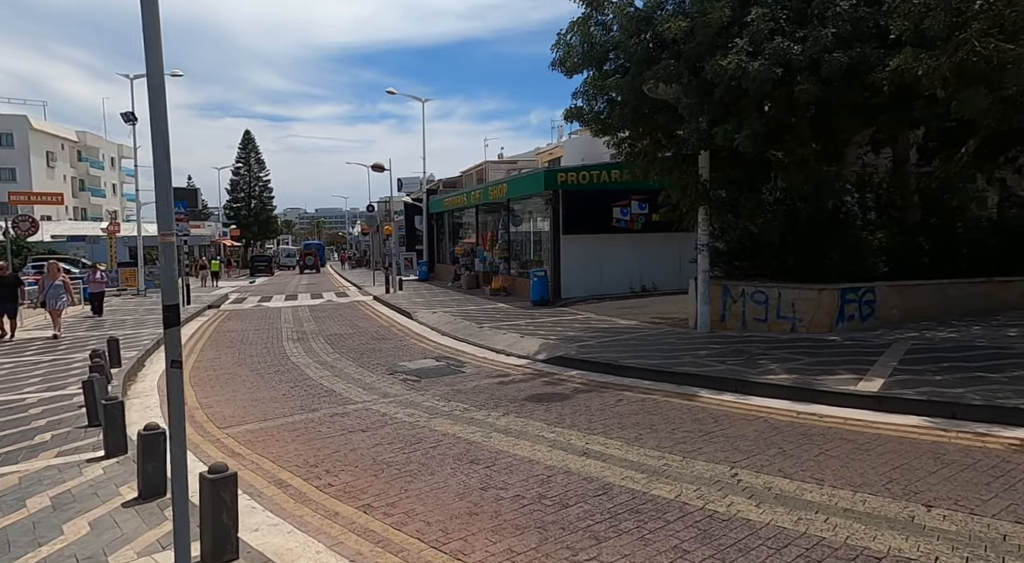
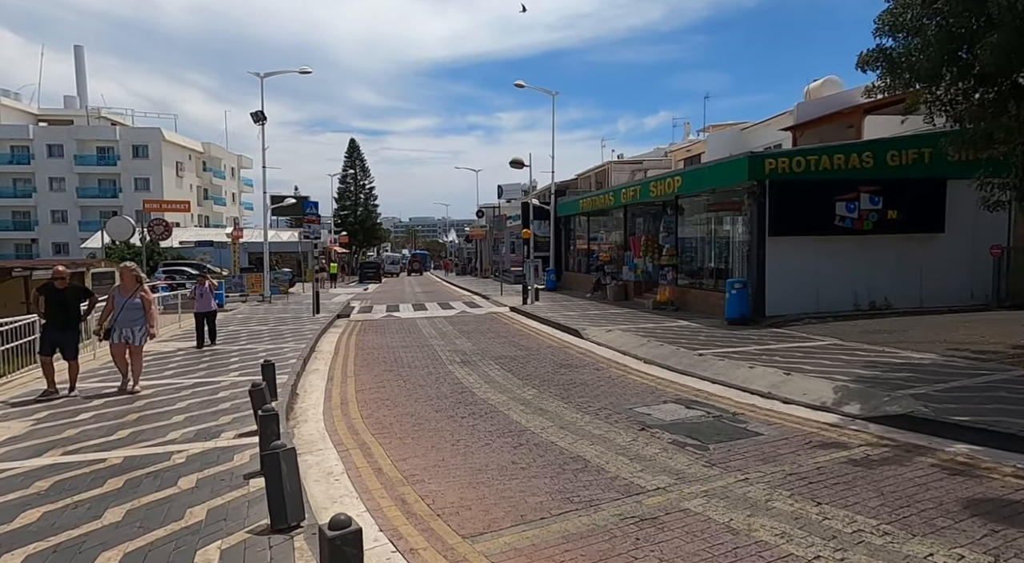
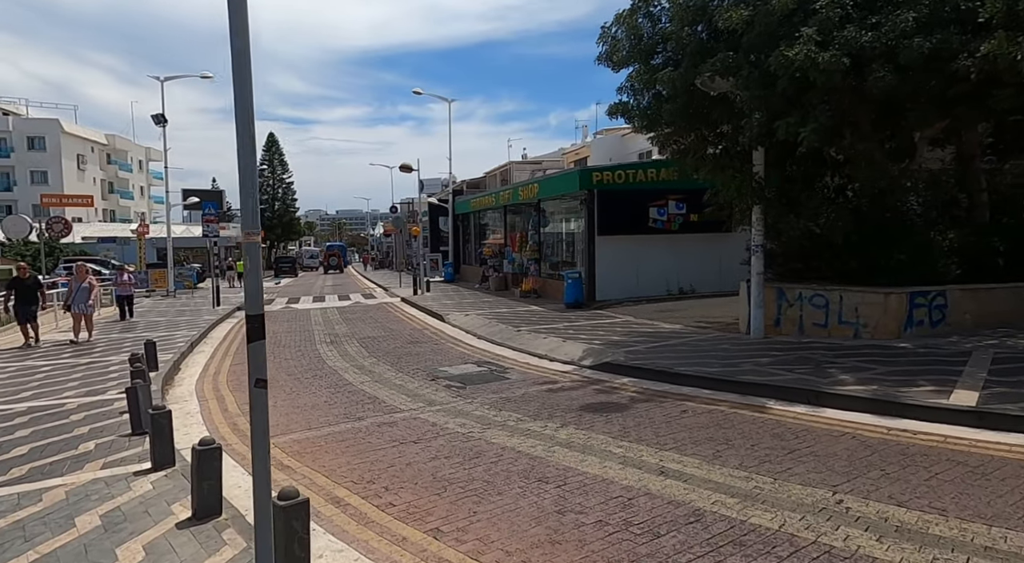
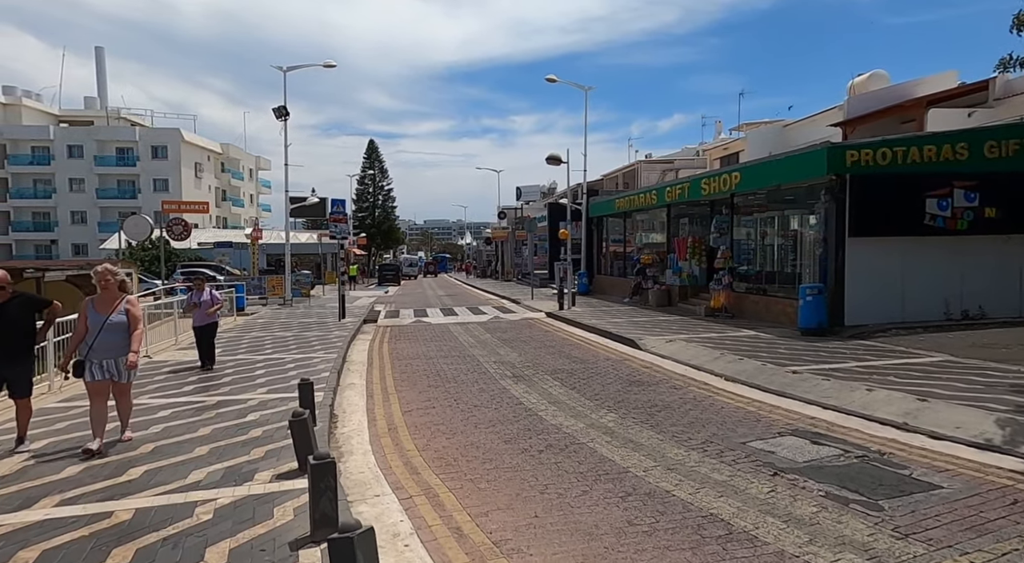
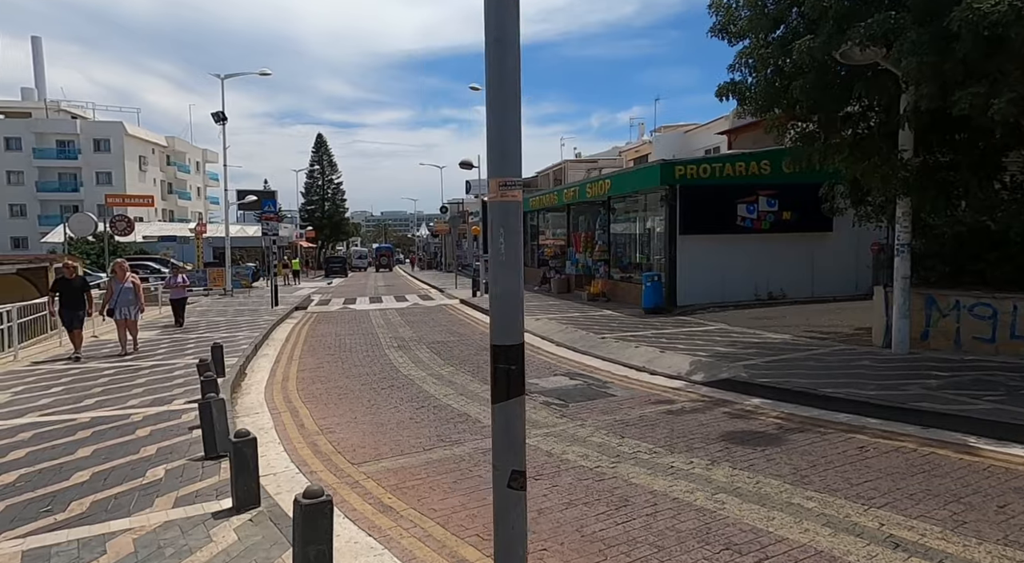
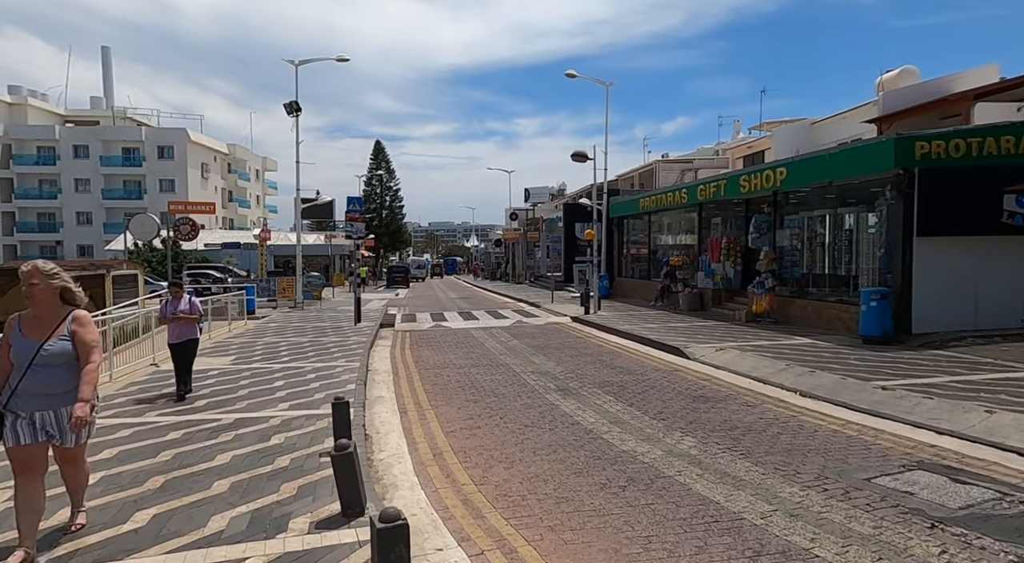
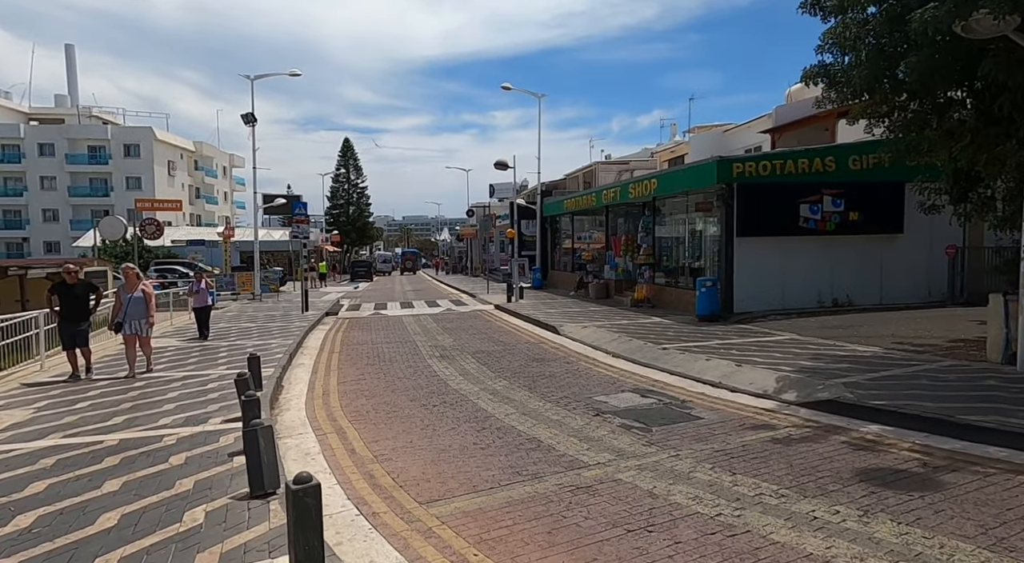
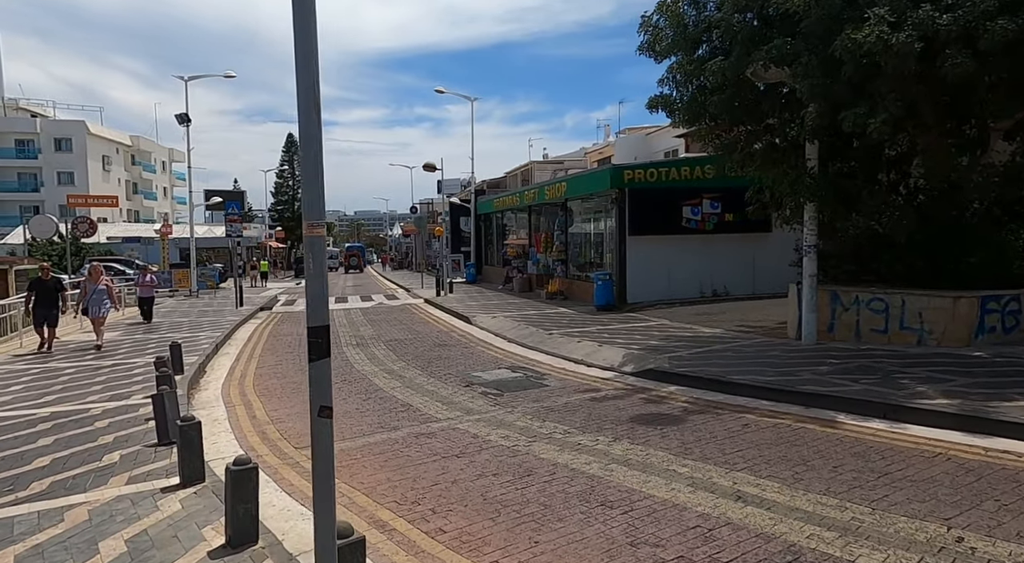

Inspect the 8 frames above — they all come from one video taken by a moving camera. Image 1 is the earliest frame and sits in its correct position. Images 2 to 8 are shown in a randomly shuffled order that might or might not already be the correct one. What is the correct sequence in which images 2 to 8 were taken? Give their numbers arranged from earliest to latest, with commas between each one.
3, 8, 5, 7, 2, 4, 6
